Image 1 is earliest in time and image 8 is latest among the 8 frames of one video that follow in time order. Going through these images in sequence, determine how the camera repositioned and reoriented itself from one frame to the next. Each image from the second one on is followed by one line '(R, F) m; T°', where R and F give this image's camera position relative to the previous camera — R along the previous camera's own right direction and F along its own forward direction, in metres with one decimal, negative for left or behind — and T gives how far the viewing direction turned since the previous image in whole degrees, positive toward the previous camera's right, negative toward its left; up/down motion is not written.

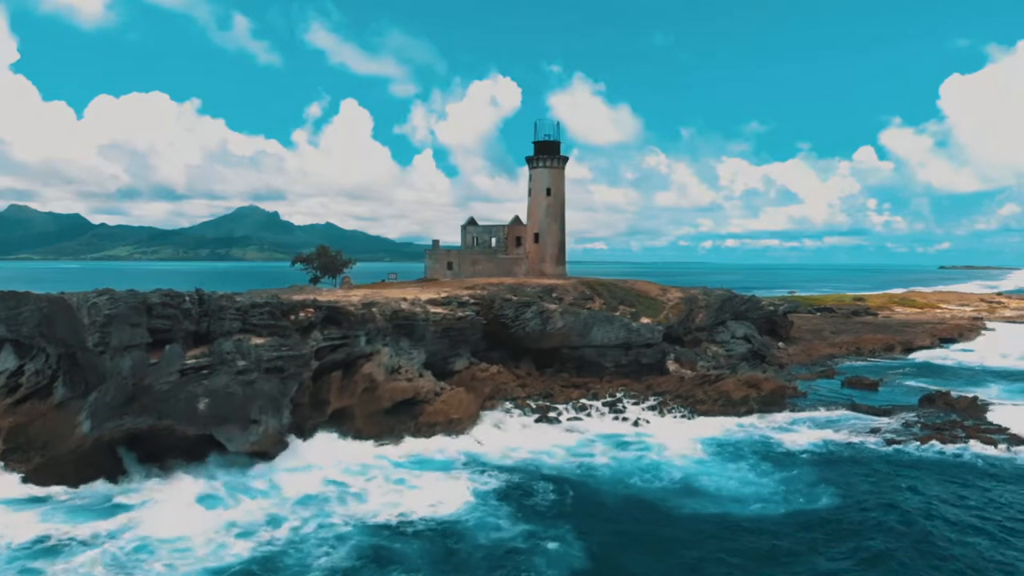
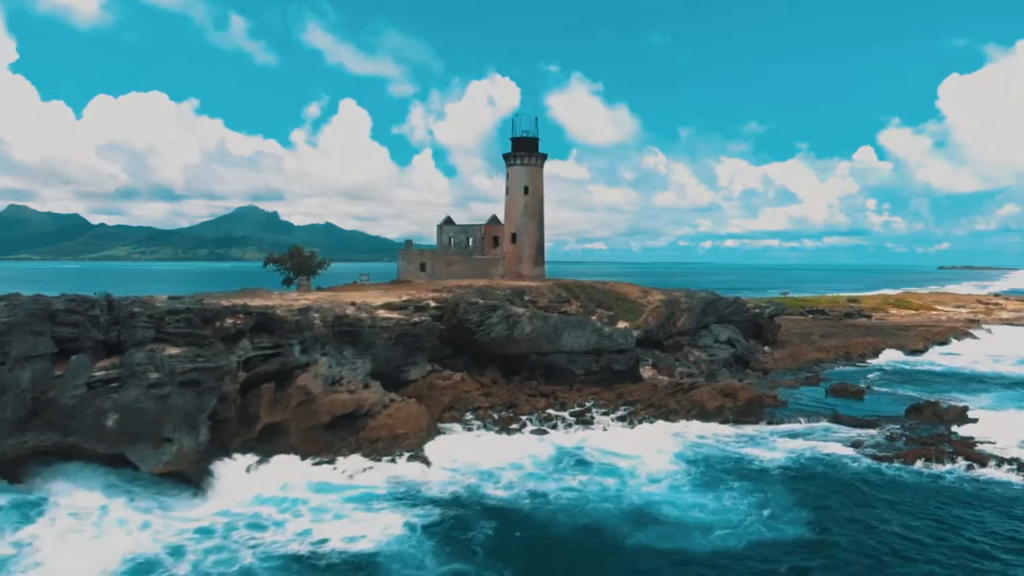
(+1.6, +2.4) m; 0°
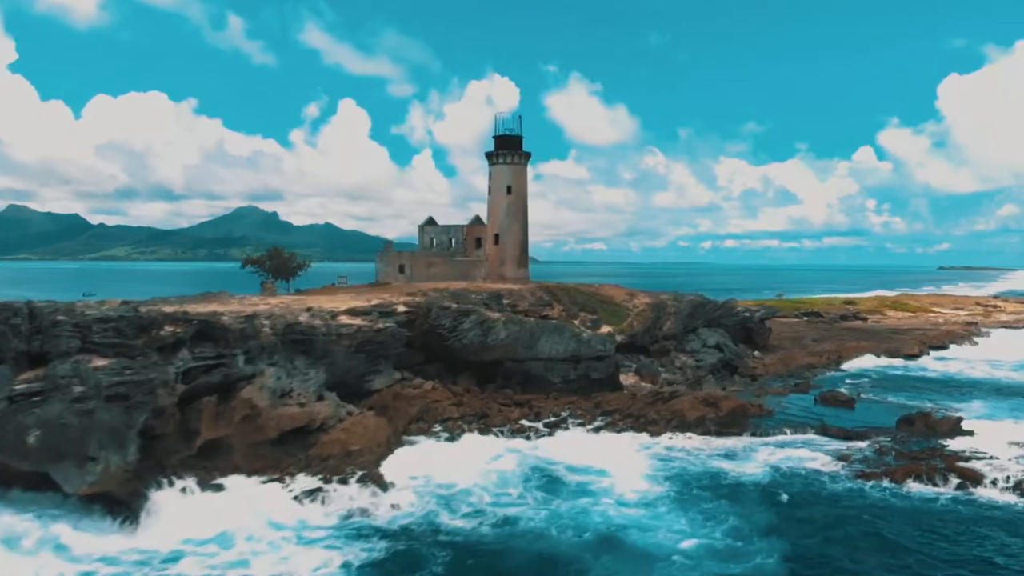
(+1.2, +1.8) m; 0°
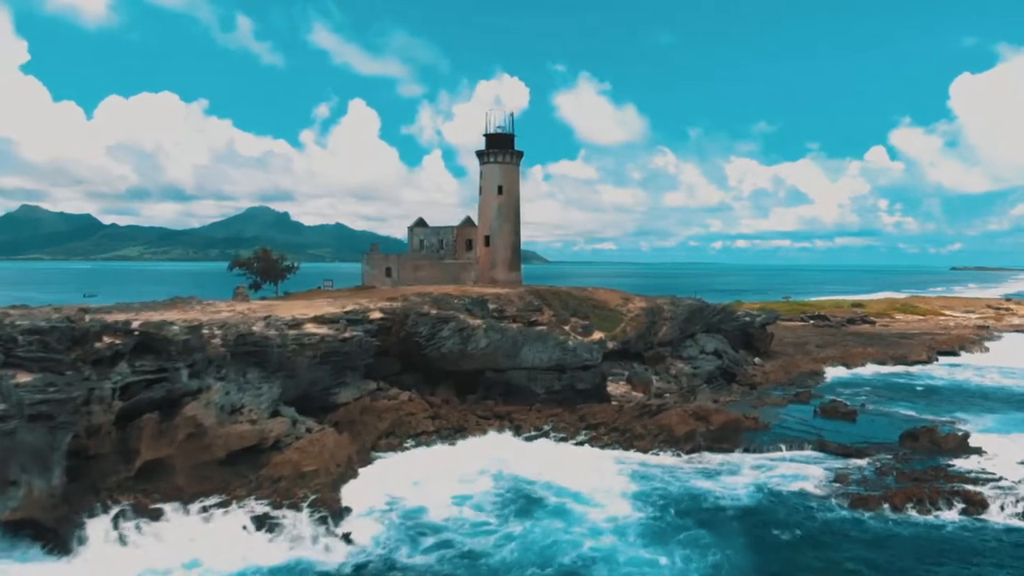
(+1.2, +2.0) m; -1°
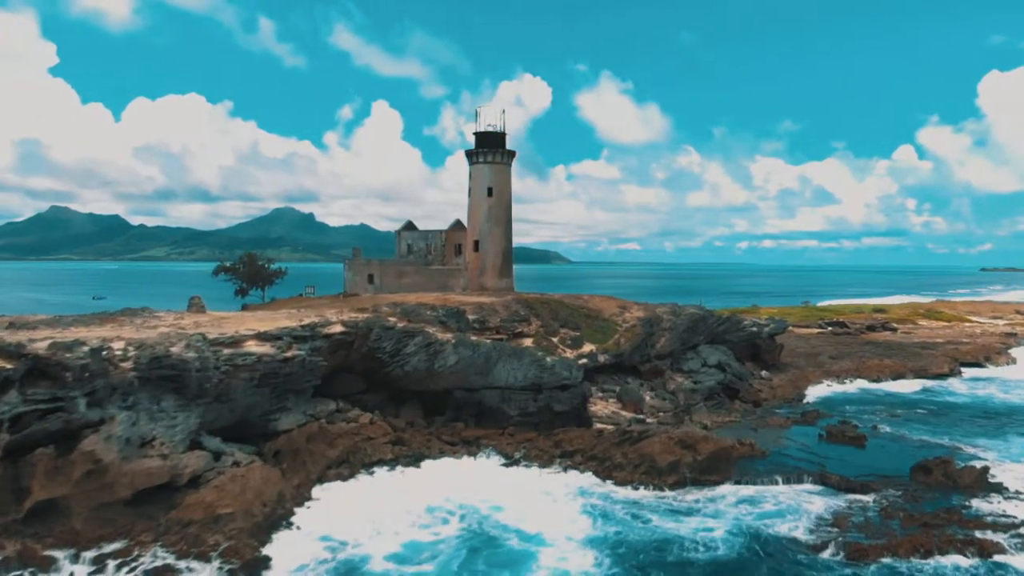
(+2.0, +3.3) m; -2°
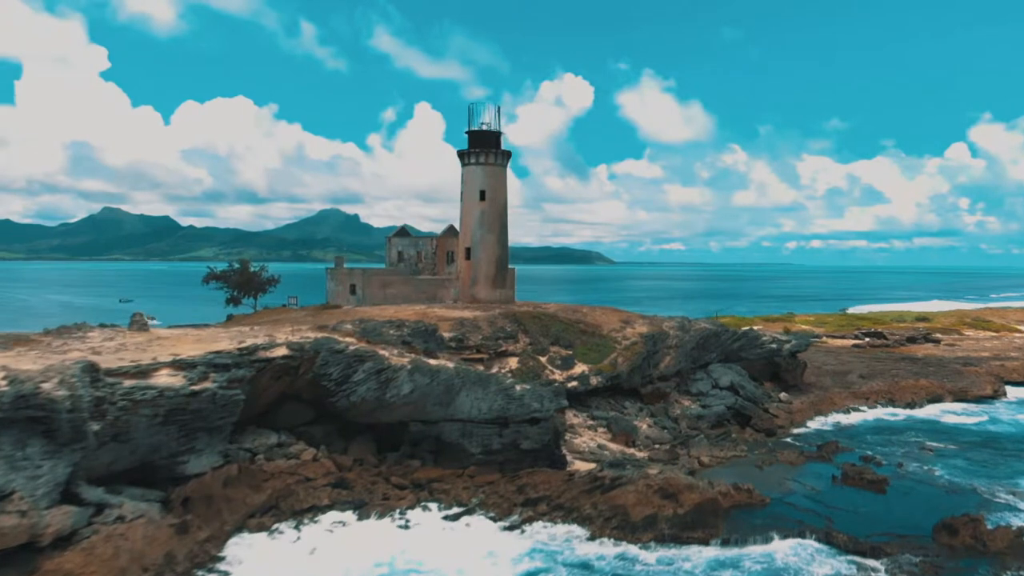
(+2.7, +4.3) m; -3°
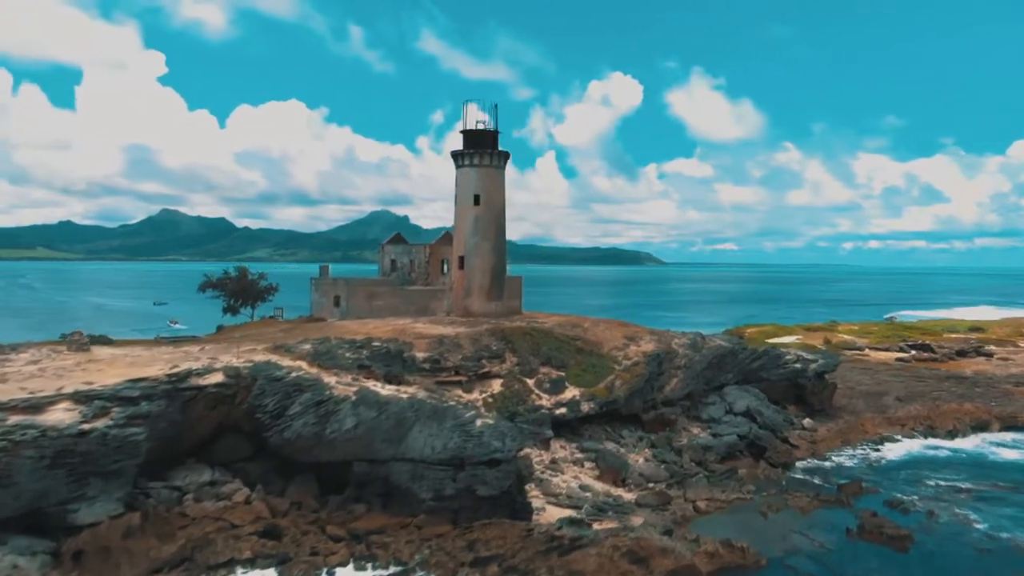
(+2.7, +4.0) m; -3°
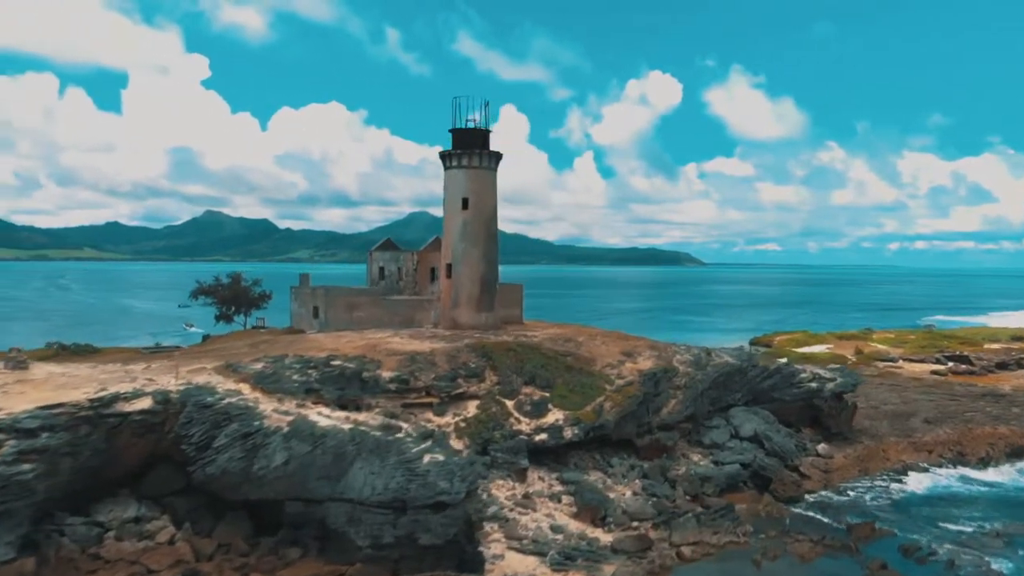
(+2.3, +3.1) m; -3°
